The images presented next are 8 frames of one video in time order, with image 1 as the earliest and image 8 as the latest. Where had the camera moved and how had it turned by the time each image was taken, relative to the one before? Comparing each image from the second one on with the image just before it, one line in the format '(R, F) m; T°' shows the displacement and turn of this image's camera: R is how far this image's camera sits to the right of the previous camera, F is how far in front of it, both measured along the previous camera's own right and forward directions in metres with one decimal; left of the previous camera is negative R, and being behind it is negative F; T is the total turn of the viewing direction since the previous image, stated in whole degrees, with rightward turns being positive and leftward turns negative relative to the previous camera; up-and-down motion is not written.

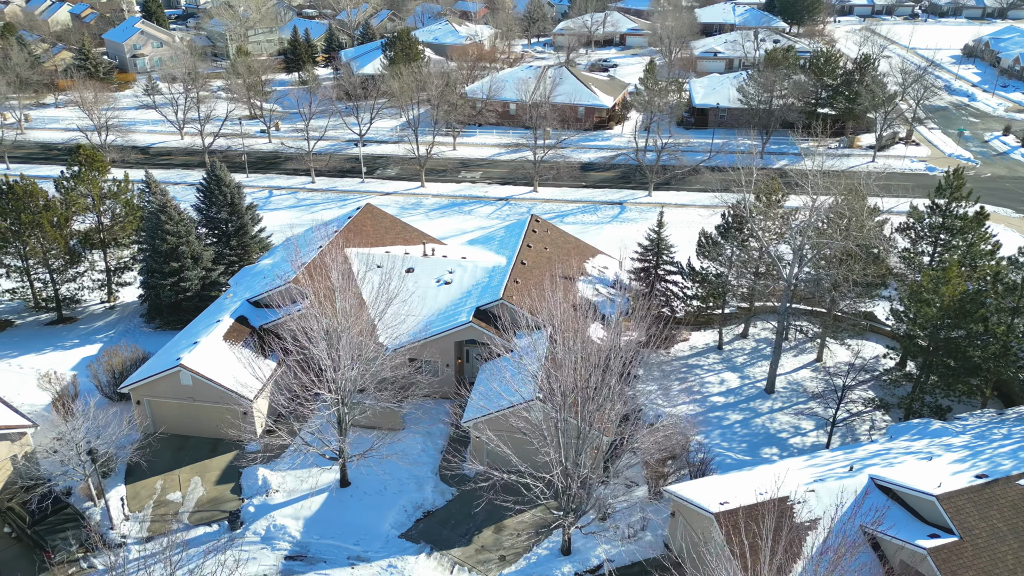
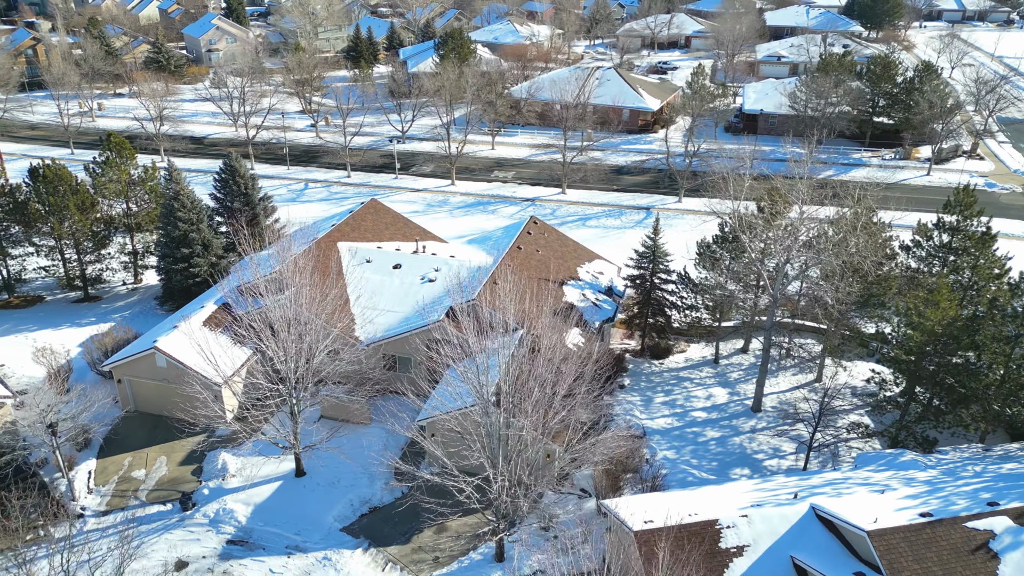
(+3.1, +0.4) m; -6°
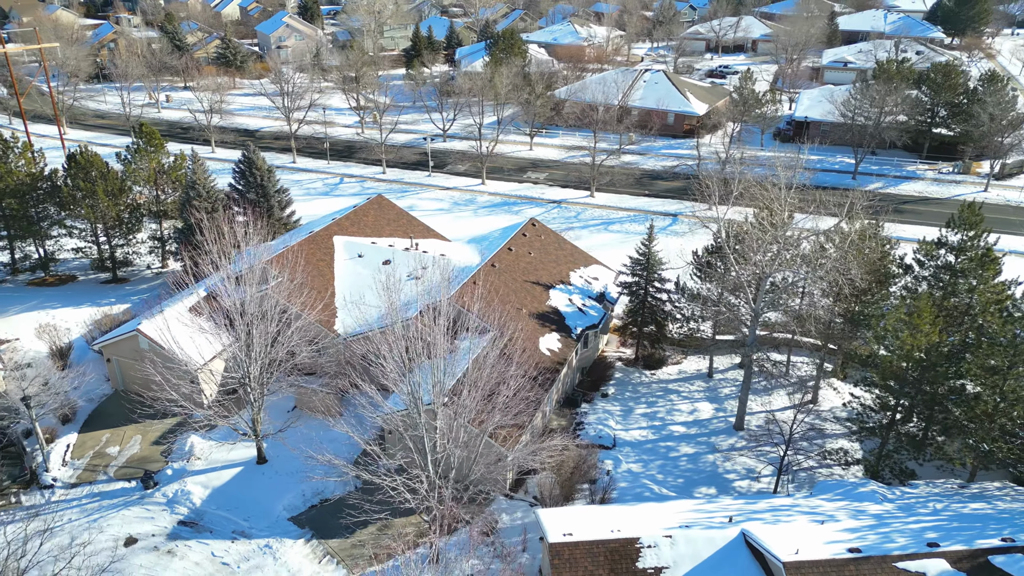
(+3.0, +0.4) m; -5°
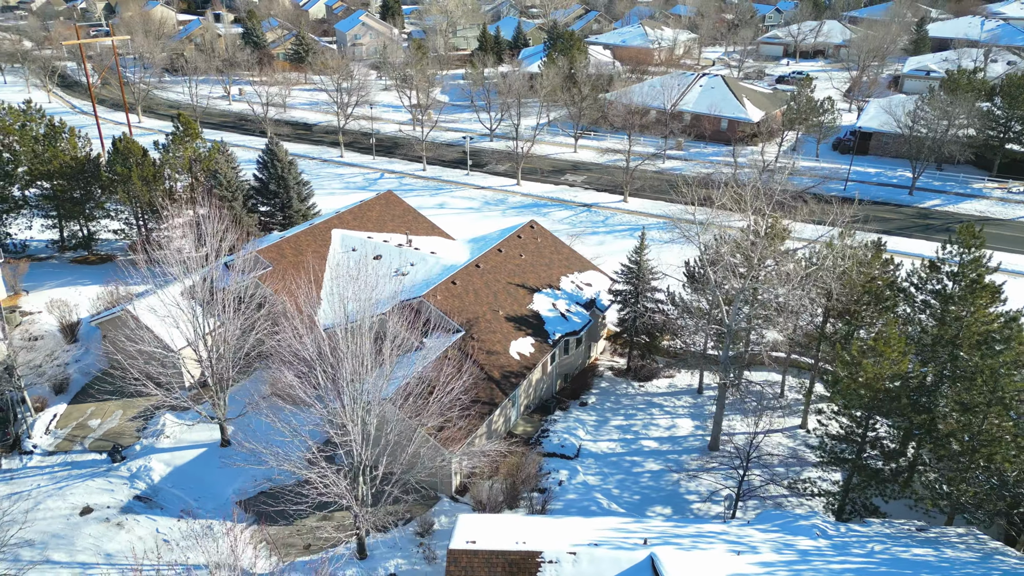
(+3.4, +0.5) m; -6°
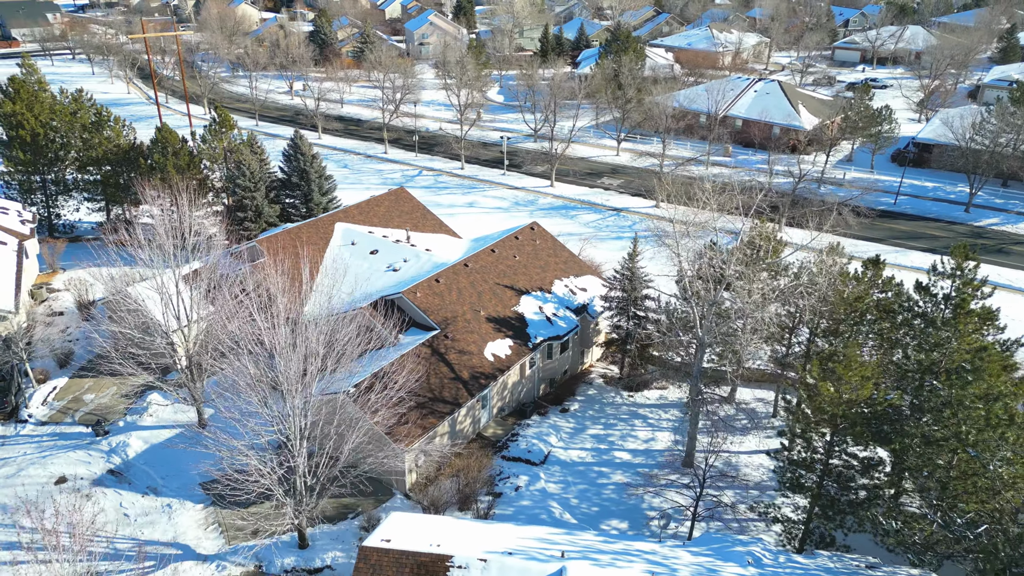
(+3.0, +0.4) m; -6°
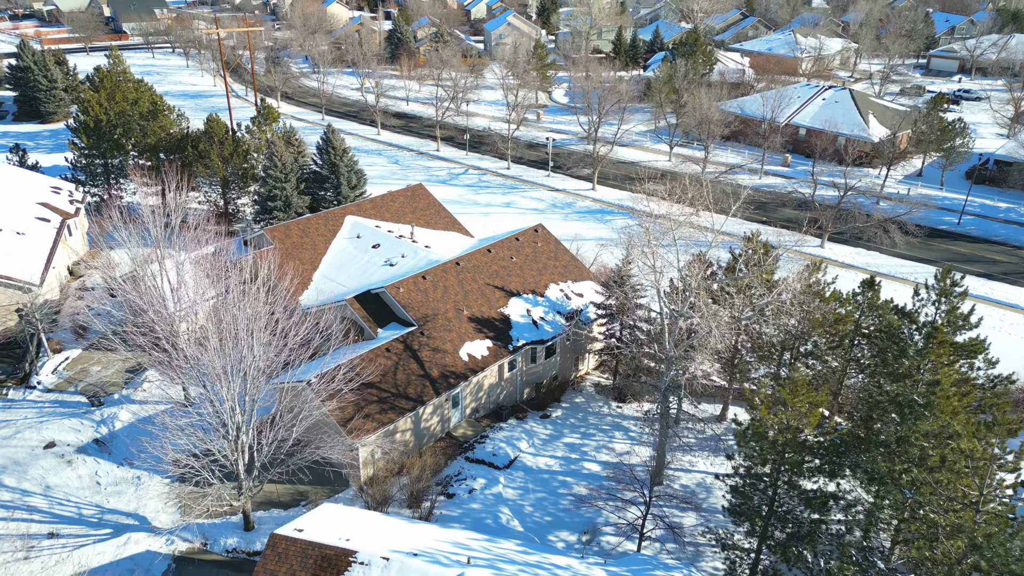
(+3.2, +0.4) m; -7°
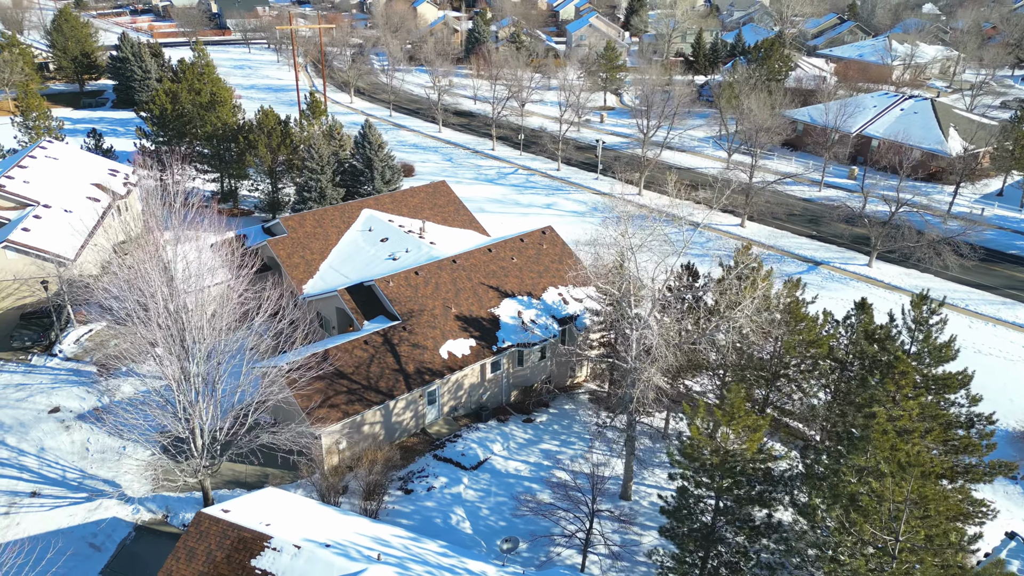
(+3.2, +0.4) m; -7°
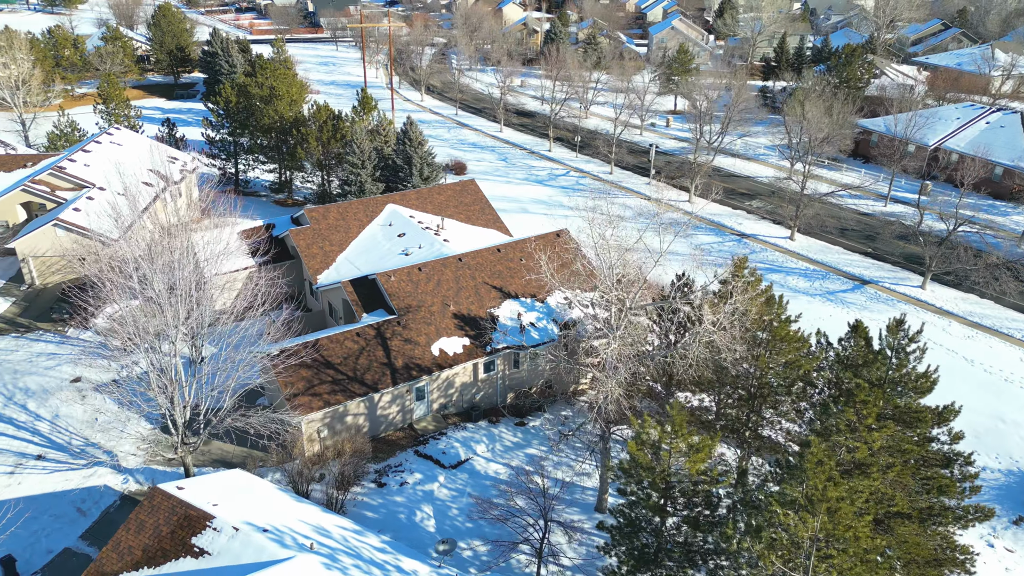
(+2.7, +0.4) m; -7°
